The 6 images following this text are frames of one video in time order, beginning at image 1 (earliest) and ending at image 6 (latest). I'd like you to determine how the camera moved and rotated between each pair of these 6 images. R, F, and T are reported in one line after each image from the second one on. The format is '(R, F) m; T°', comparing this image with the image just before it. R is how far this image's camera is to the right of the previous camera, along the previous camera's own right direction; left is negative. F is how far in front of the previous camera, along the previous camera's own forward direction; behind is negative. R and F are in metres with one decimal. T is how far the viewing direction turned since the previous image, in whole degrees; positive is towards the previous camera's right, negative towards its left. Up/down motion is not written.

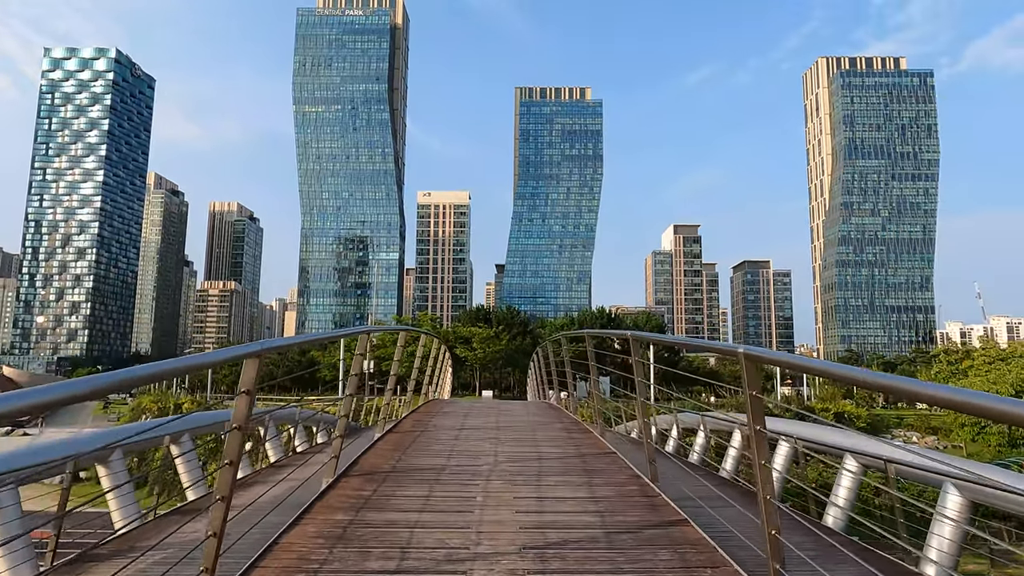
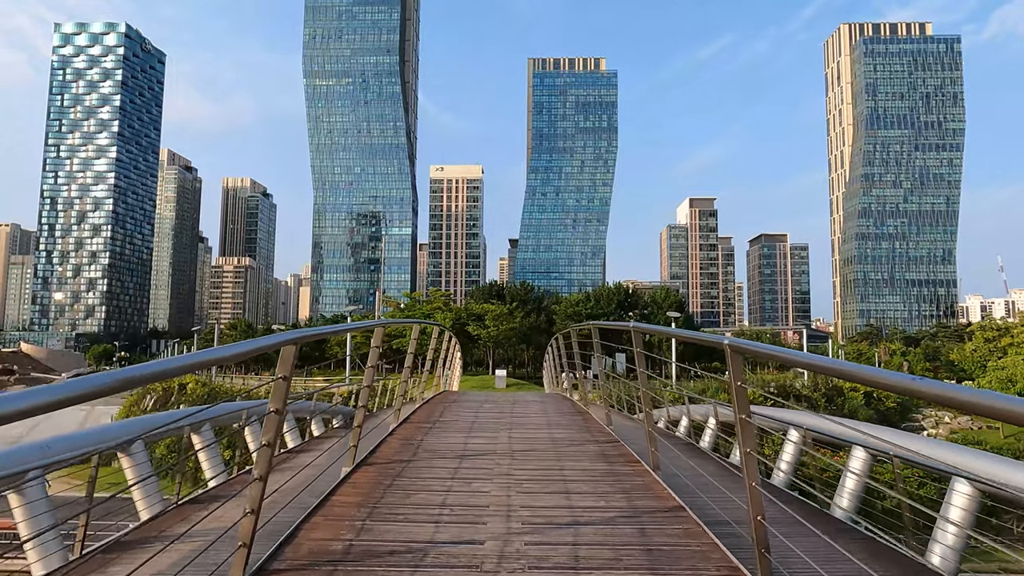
(0.0, +0.9) m; -1°
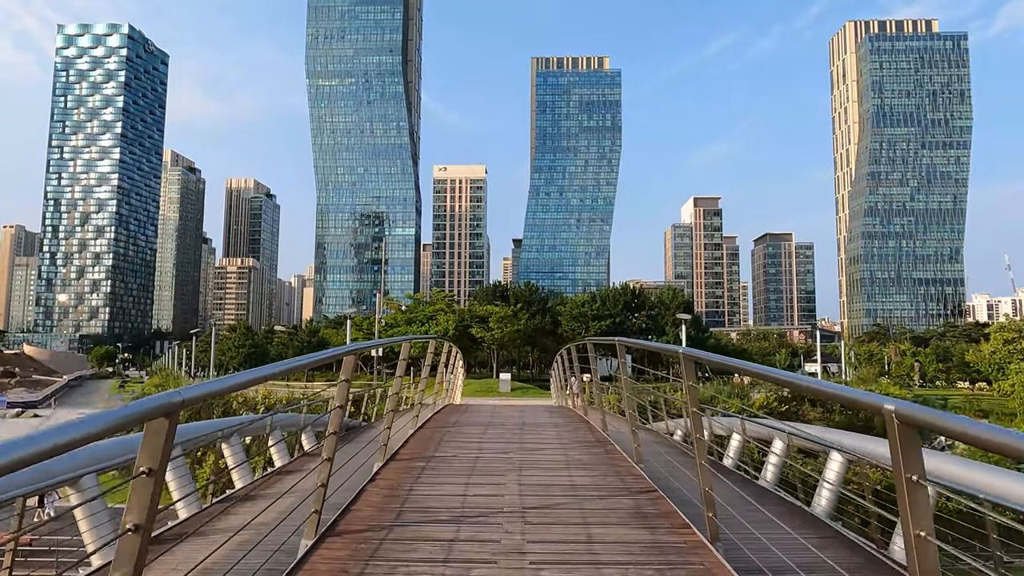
(0.0, +0.6) m; 0°
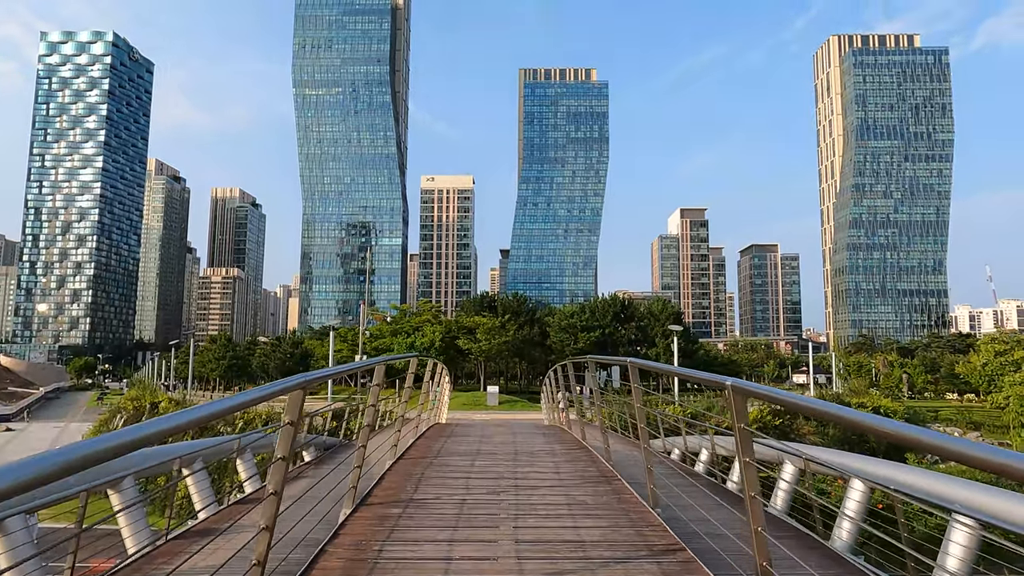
(0.0, +0.4) m; +1°
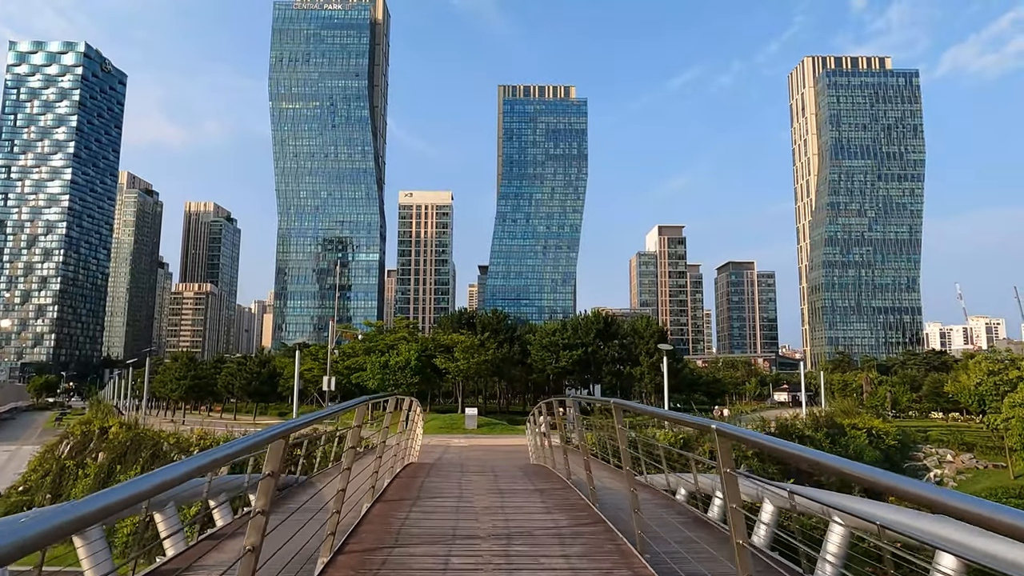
(0.0, +1.0) m; +2°
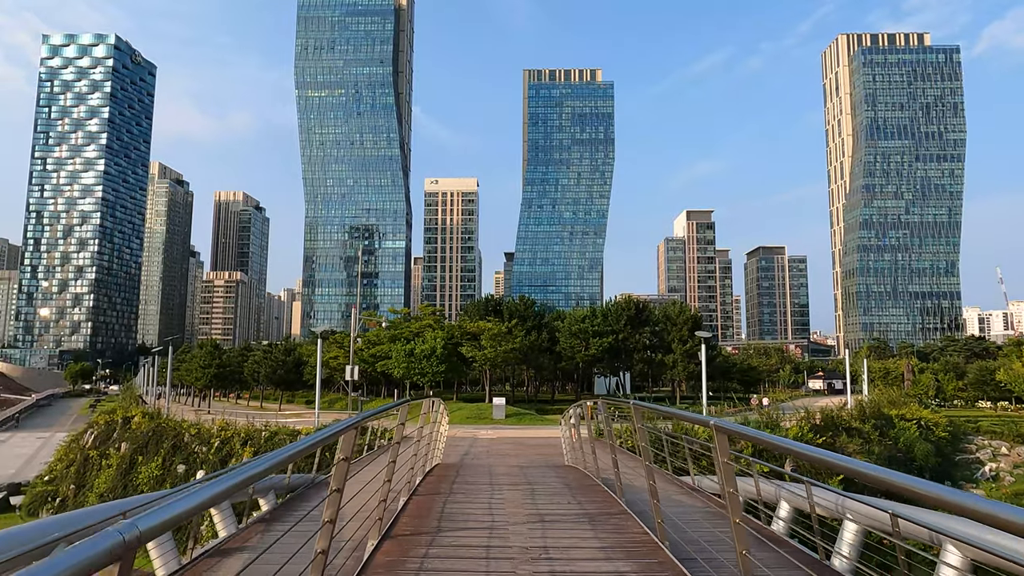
(-0.1, +0.7) m; -2°
